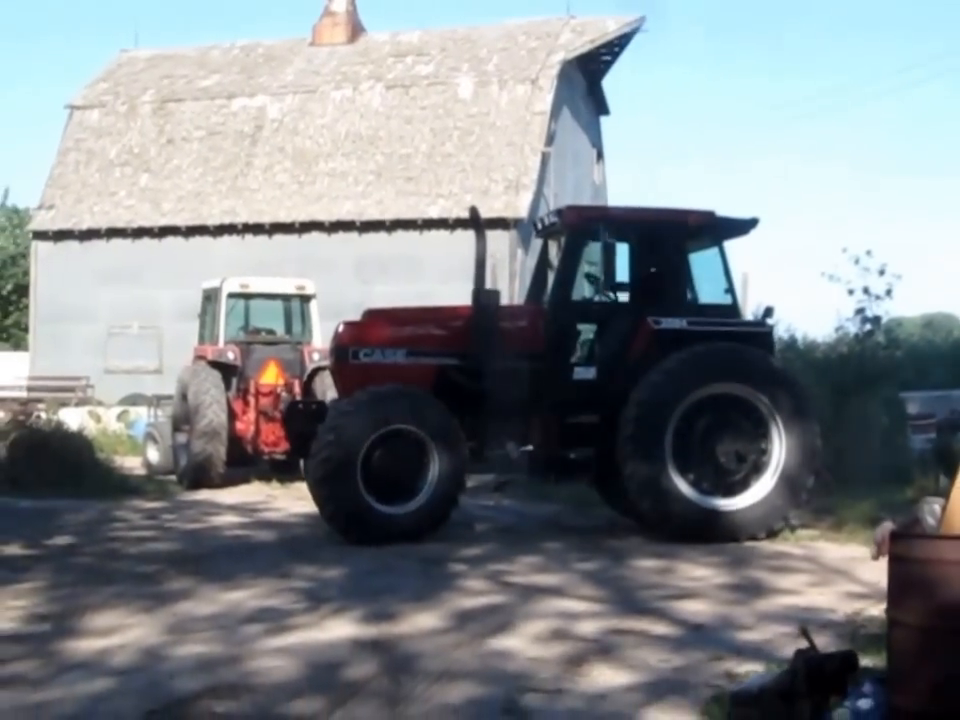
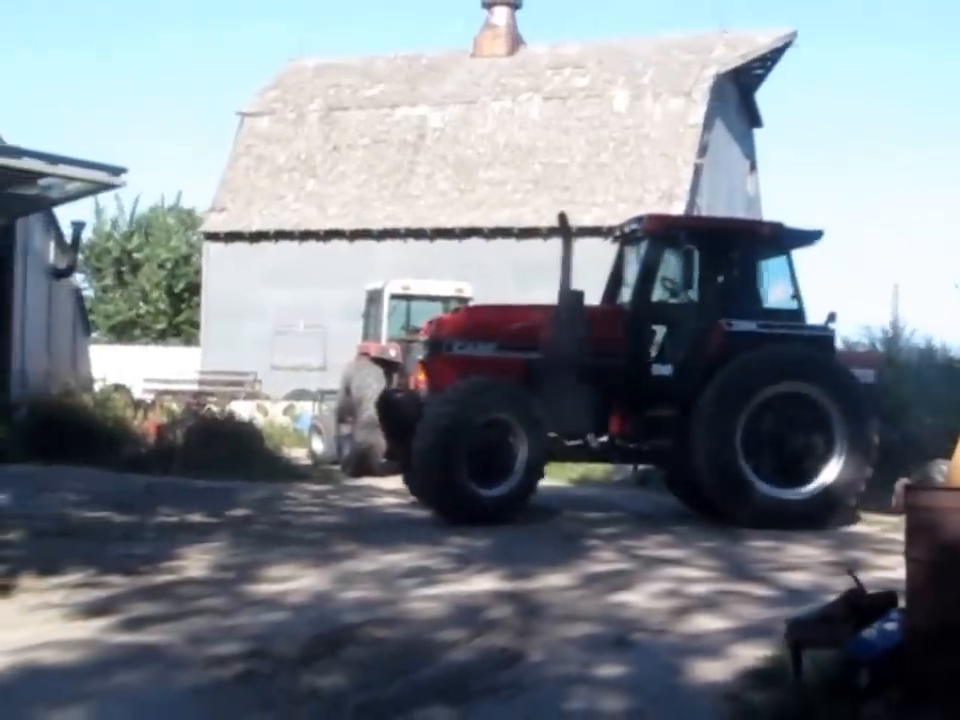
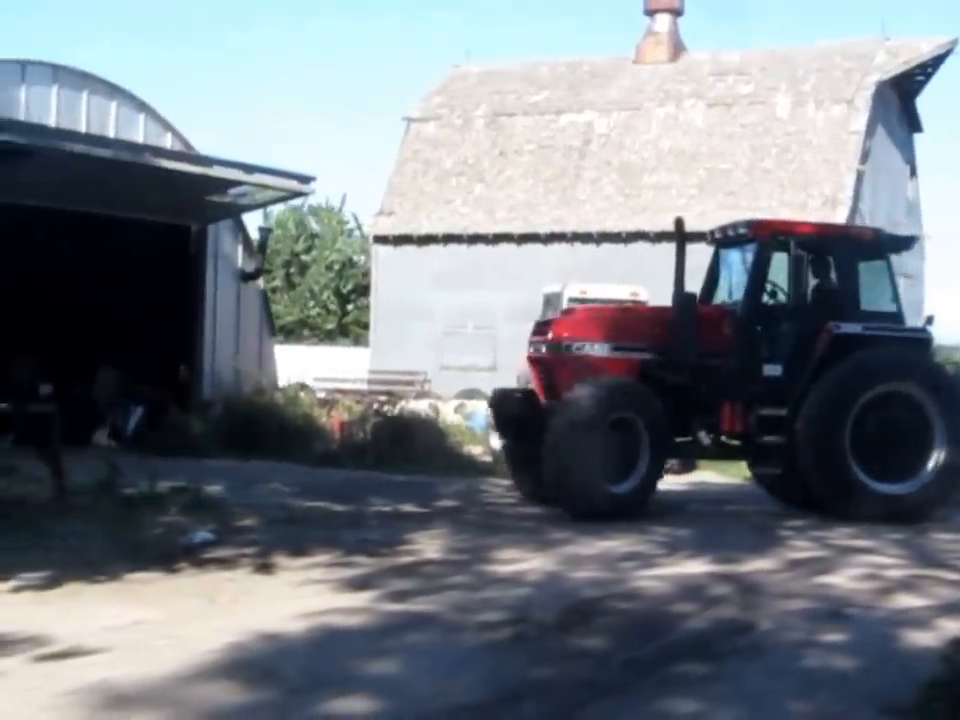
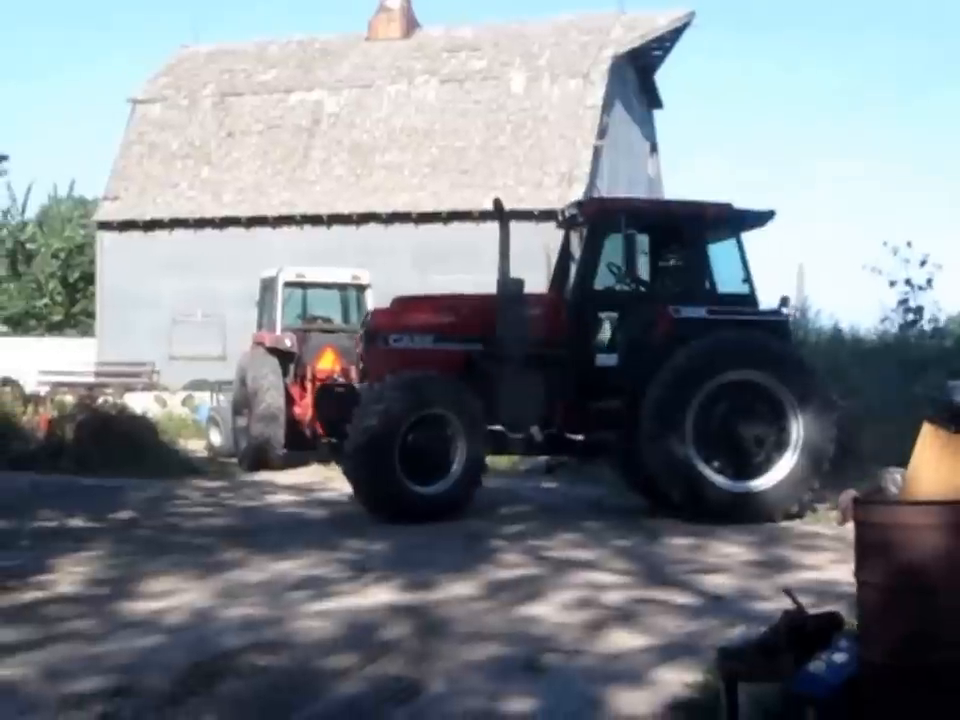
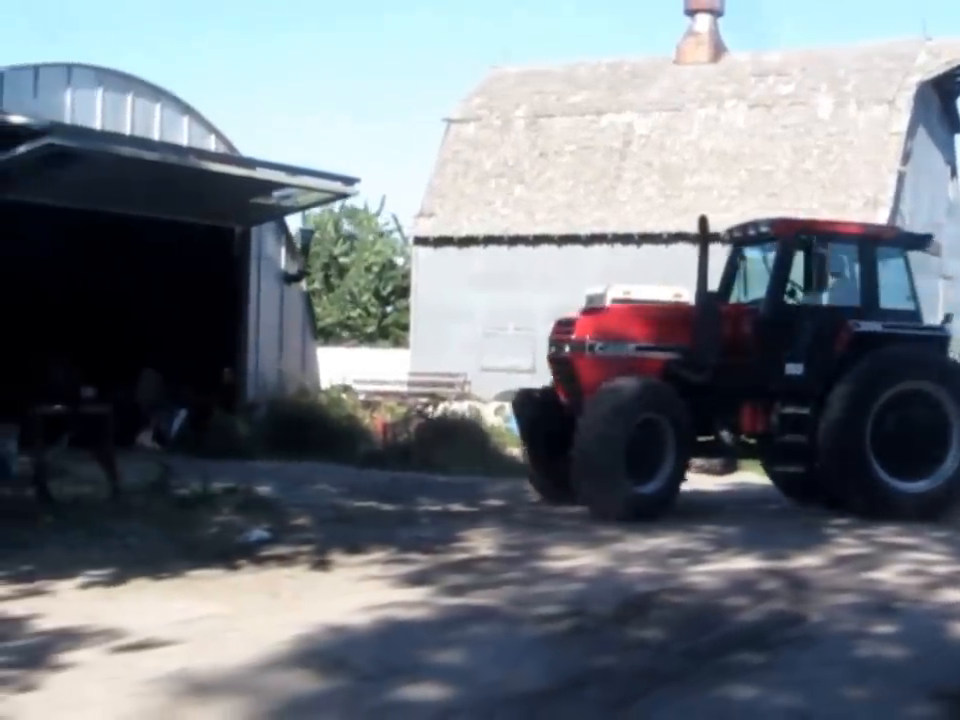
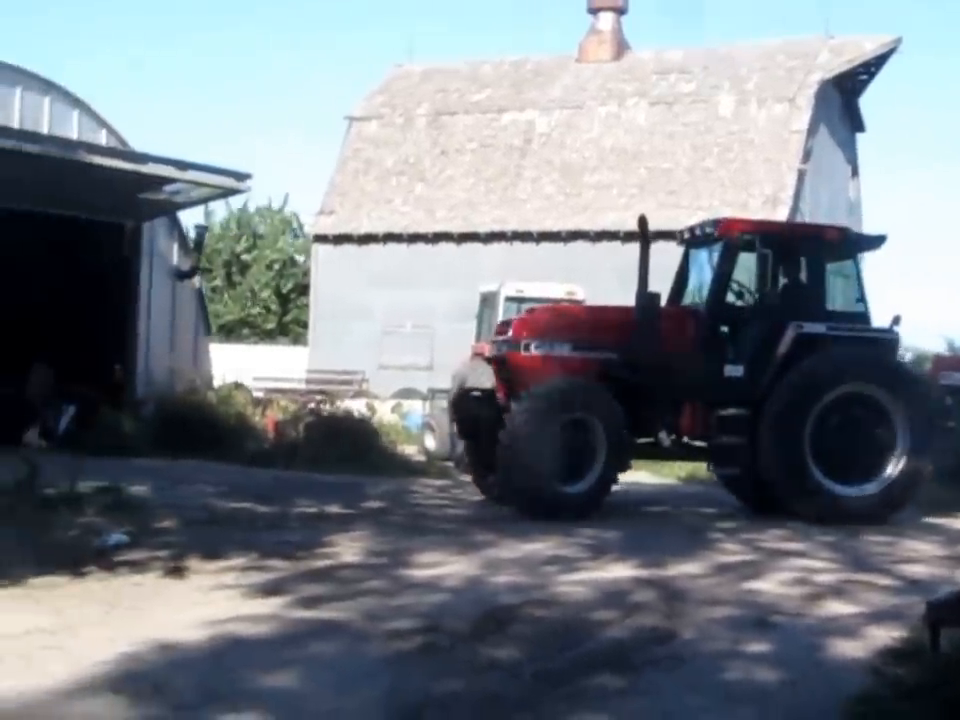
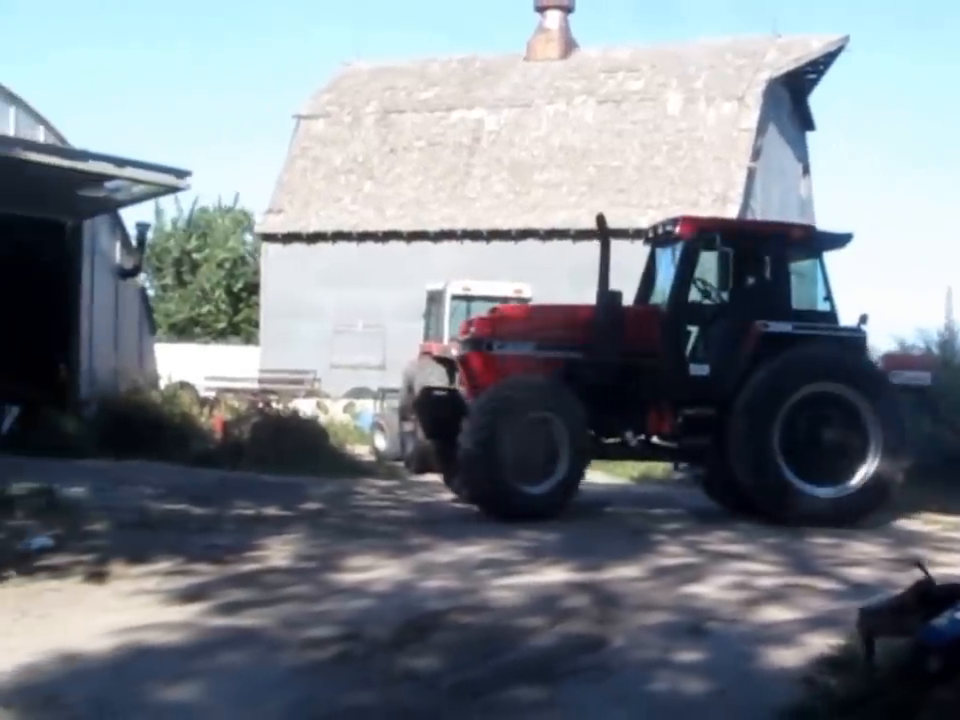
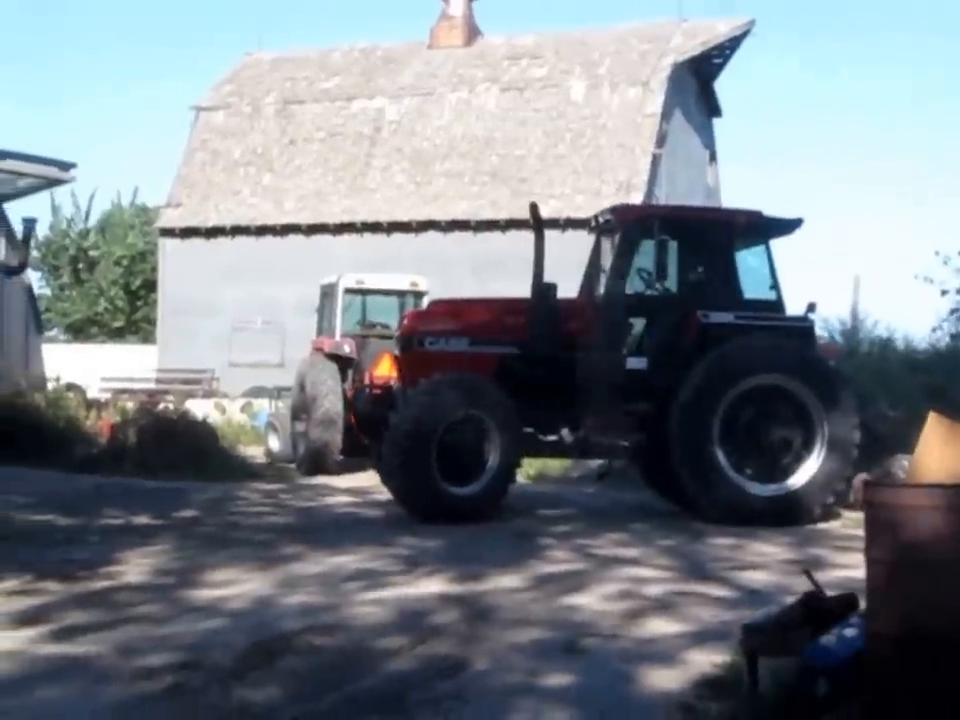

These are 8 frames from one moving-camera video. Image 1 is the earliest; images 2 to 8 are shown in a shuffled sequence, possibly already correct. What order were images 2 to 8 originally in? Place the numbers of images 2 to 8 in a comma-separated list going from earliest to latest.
4, 8, 2, 7, 6, 3, 5
